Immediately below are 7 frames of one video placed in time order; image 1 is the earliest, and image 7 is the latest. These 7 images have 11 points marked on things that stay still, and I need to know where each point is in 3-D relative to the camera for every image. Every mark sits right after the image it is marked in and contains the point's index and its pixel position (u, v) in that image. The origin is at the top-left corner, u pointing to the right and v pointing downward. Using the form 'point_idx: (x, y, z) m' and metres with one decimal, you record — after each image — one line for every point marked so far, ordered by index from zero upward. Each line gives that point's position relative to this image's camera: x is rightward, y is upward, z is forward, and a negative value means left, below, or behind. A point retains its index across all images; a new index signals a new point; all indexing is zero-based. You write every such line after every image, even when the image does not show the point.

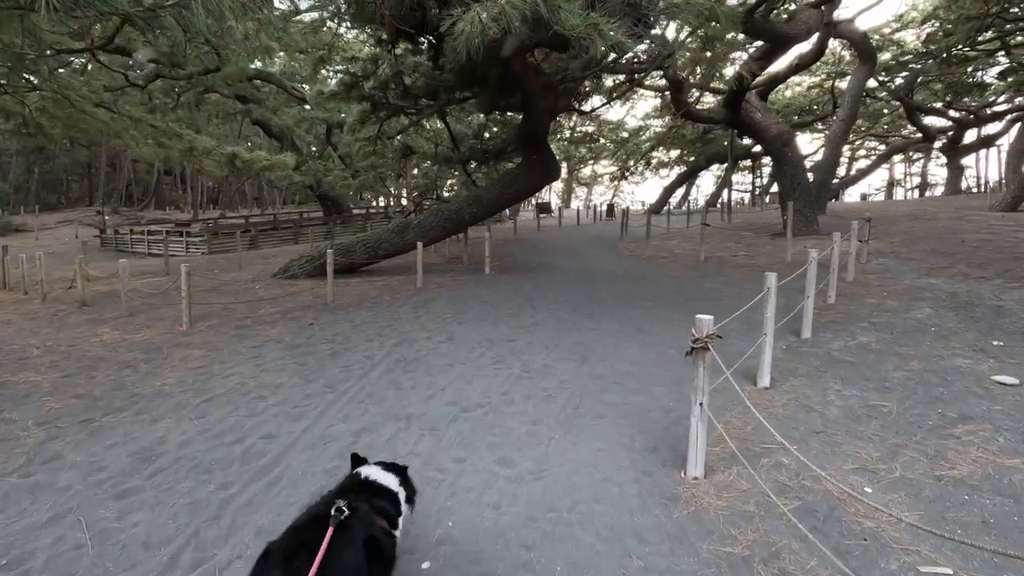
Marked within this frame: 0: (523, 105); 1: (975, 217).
0: (+0.2, +3.6, +10.5) m
1: (+12.1, +1.8, +14.3) m
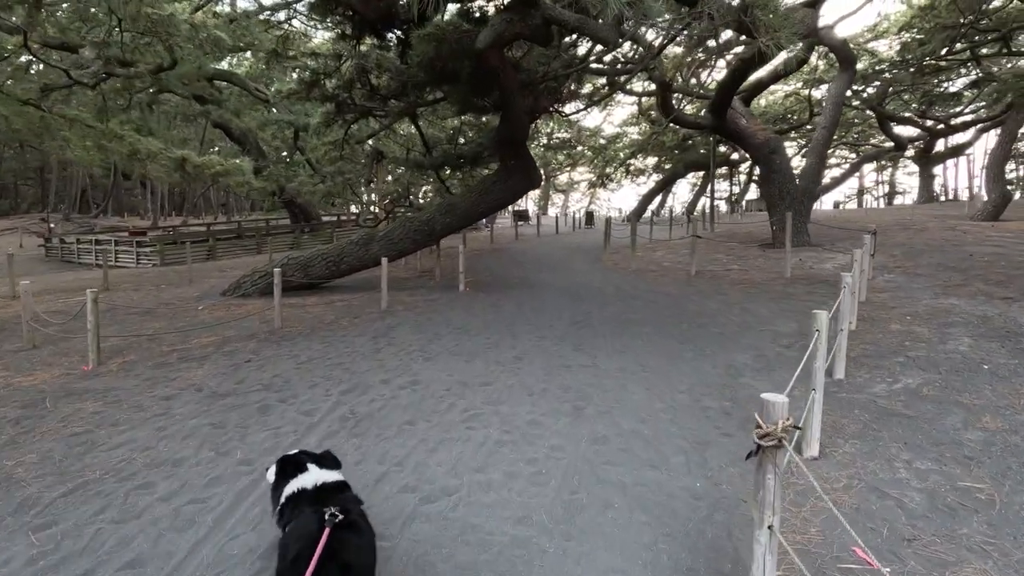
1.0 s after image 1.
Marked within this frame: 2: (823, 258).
0: (-0.2, +3.3, +9.5) m
1: (+11.5, +1.5, +13.8) m
2: (+6.7, +0.7, +11.6) m
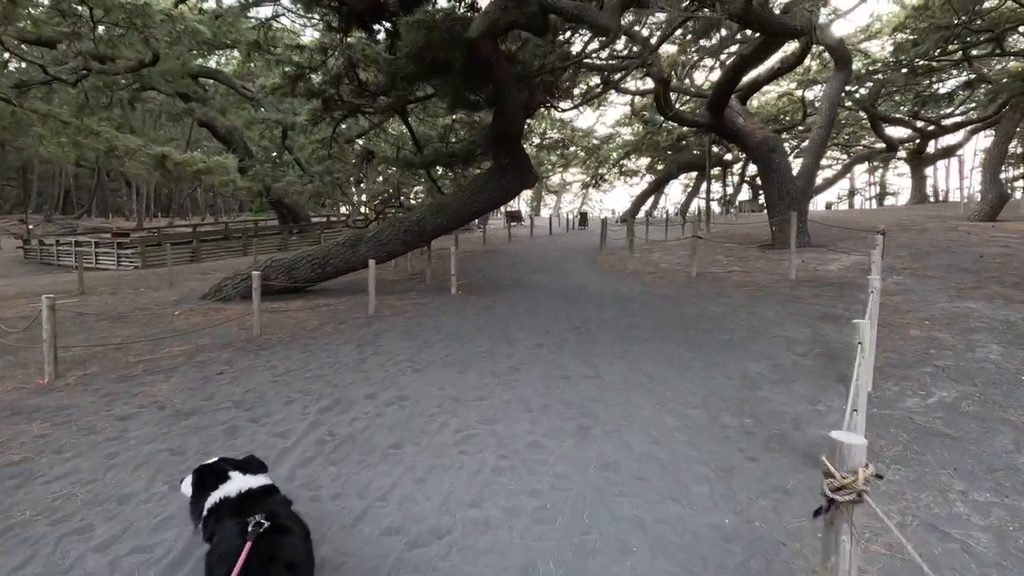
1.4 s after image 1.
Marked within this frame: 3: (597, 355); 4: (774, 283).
0: (-0.3, +3.2, +9.1) m
1: (+11.4, +1.5, +13.5) m
2: (+6.6, +0.6, +11.3) m
3: (+0.9, -0.7, +5.7) m
4: (+4.5, +0.1, +9.2) m
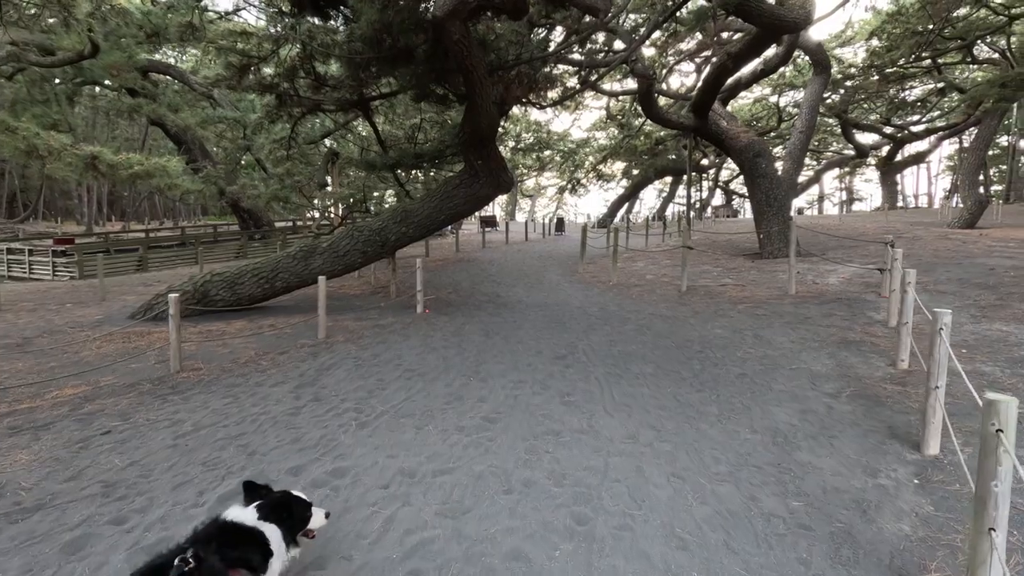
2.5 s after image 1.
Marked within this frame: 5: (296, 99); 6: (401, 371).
0: (-0.7, +3.0, +8.1) m
1: (+10.7, +1.2, +13.0) m
2: (+6.0, +0.3, +10.5) m
3: (+0.7, -1.0, +4.7) m
4: (+4.1, -0.2, +8.4) m
5: (-4.6, +4.0, +11.4) m
6: (-1.1, -0.8, +5.4) m
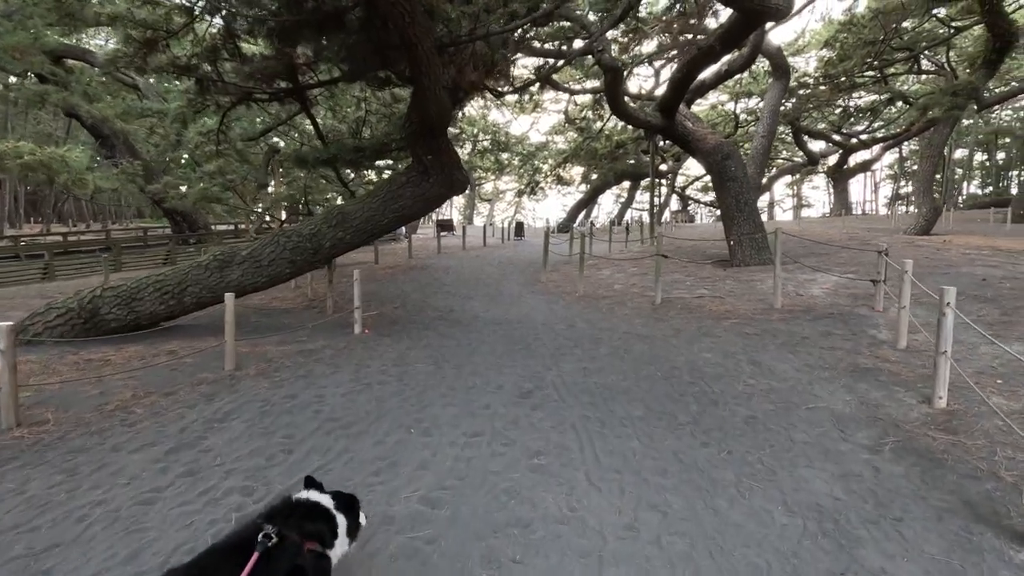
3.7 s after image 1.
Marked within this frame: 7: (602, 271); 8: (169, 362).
0: (-1.3, +2.8, +6.8) m
1: (+9.7, +1.0, +12.7) m
2: (+5.3, +0.1, +9.8) m
3: (+0.4, -1.1, +3.5) m
4: (+3.5, -0.4, +7.5) m
5: (-5.4, +3.7, +9.9) m
6: (-1.5, -1.0, +4.2) m
7: (+2.1, +0.4, +12.6) m
8: (-3.8, -0.8, +5.9) m
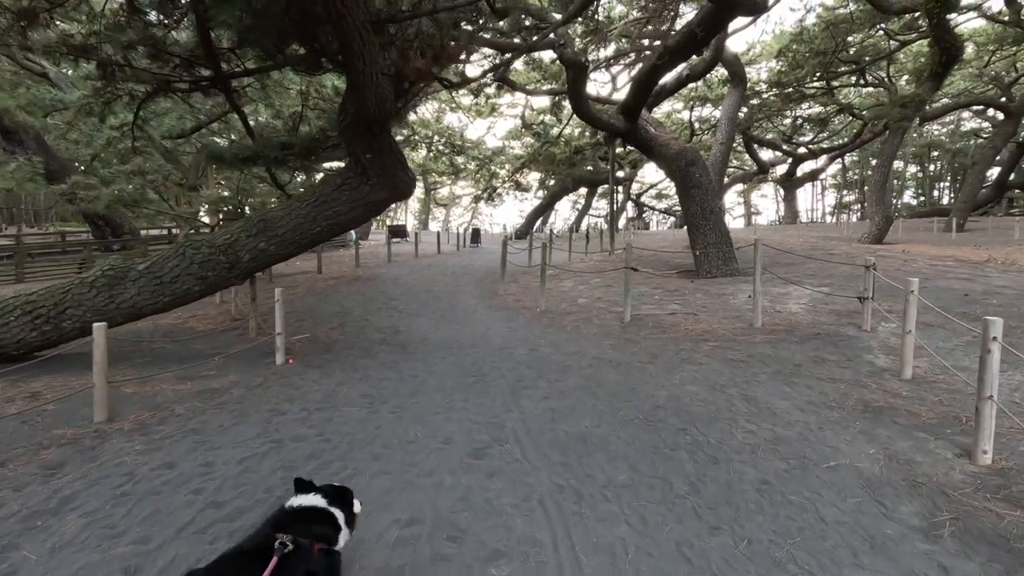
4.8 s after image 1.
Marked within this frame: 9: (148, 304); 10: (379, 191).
0: (-1.8, +2.5, +5.8) m
1: (+8.7, +0.7, +12.4) m
2: (+4.5, -0.1, +9.2) m
3: (+0.1, -1.3, +2.6) m
4: (+2.9, -0.6, +6.8) m
5: (-6.2, +3.5, +8.5) m
6: (-1.8, -1.2, +3.0) m
7: (+1.2, +0.1, +11.8) m
8: (-4.3, -1.1, +4.6) m
9: (-4.3, -0.2, +6.3) m
10: (-1.7, +1.3, +6.9) m
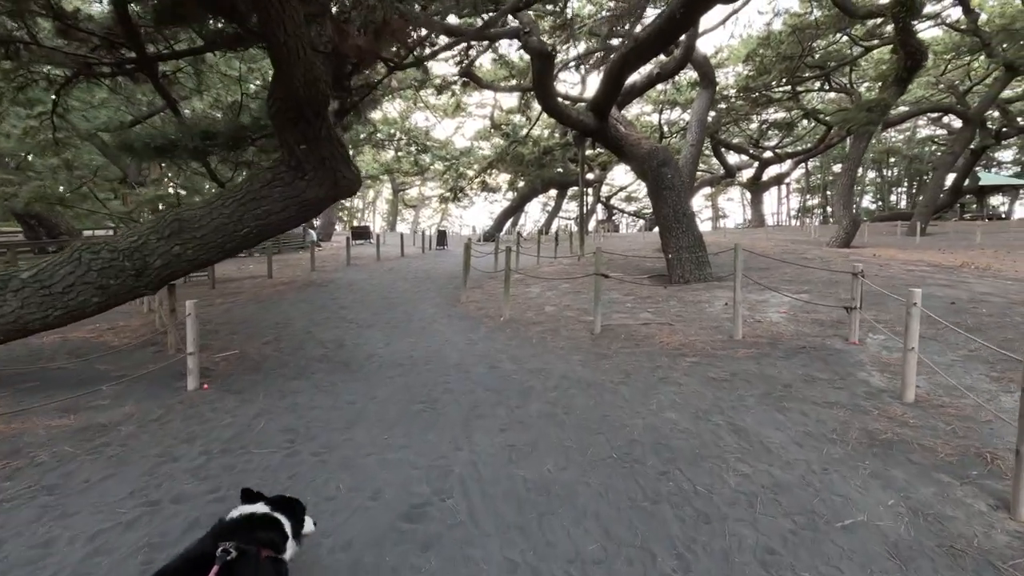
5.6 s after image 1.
0: (-2.3, +2.4, +4.9) m
1: (+7.9, +0.6, +12.1) m
2: (+3.9, -0.2, +8.7) m
3: (-0.1, -1.4, +1.8) m
4: (+2.4, -0.7, +6.2) m
5: (-6.7, +3.3, +7.4) m
6: (-2.1, -1.3, +2.2) m
7: (+0.4, 0.0, +11.1) m
8: (-4.6, -1.2, +3.6) m
9: (-4.7, -0.3, +5.2) m
10: (-2.2, +1.1, +6.1) m
